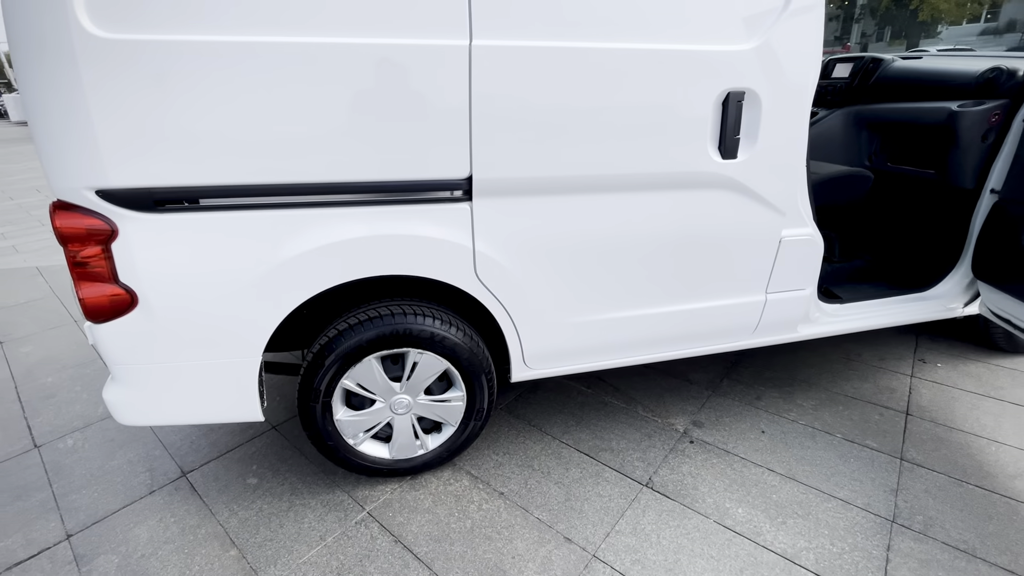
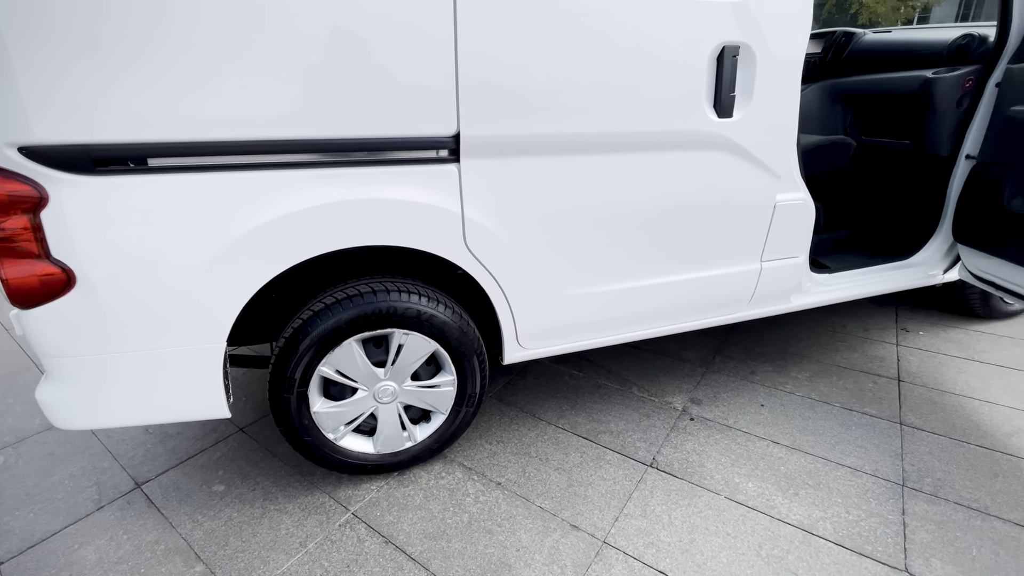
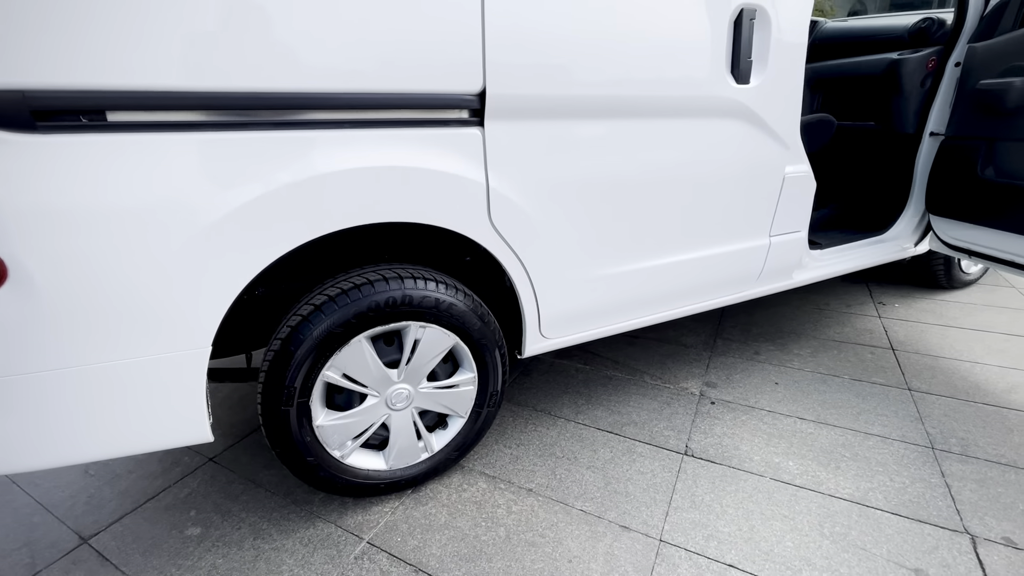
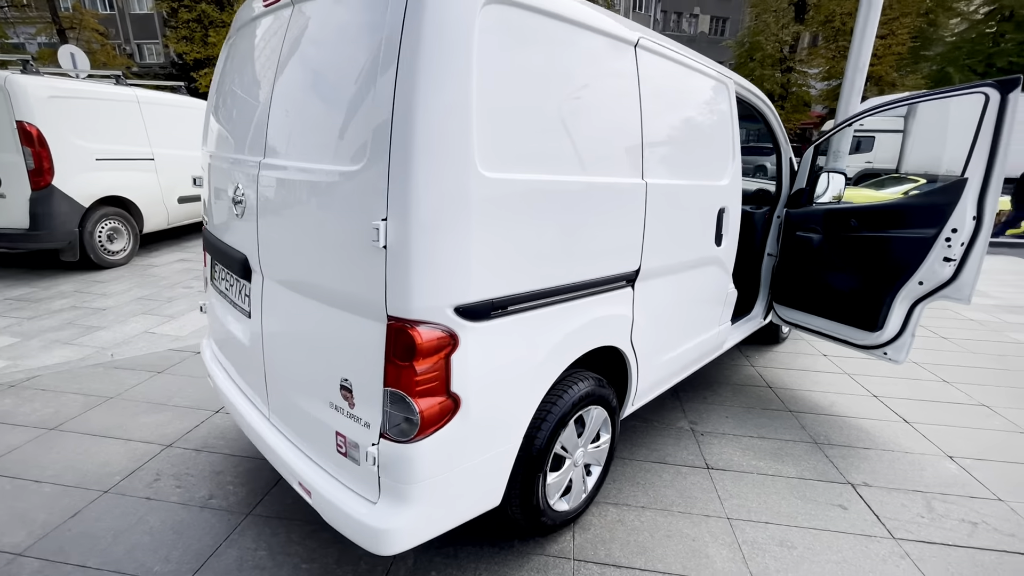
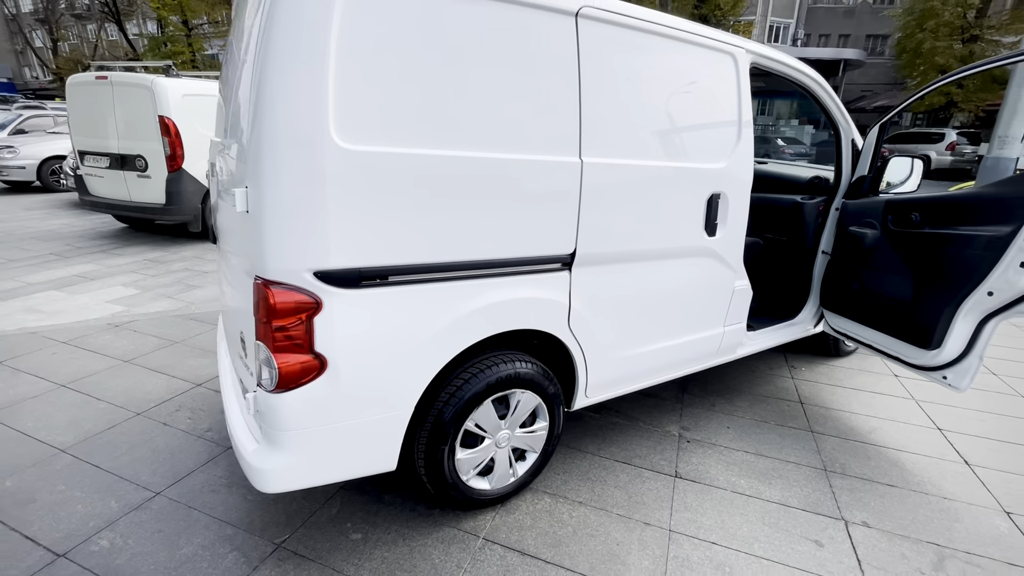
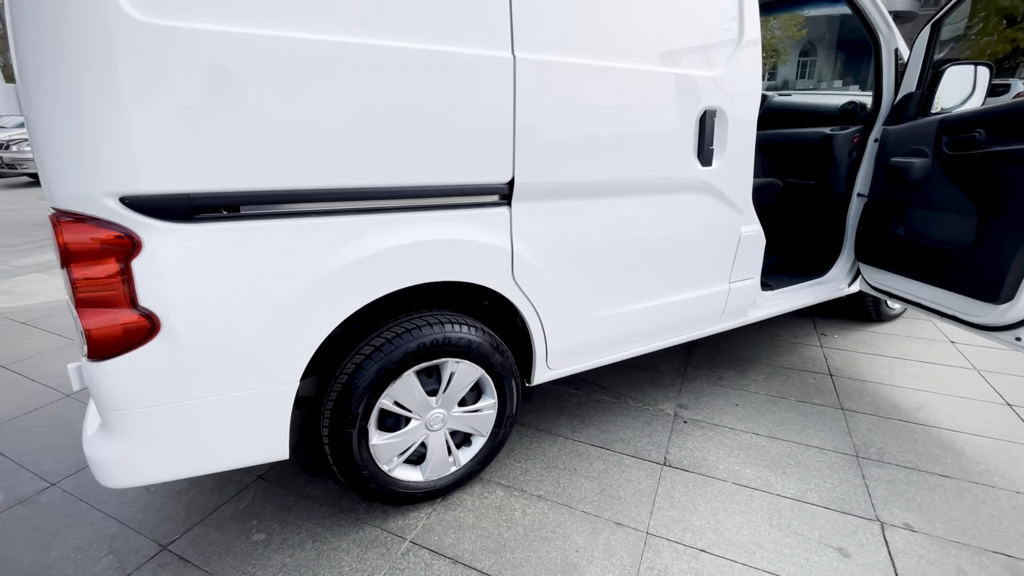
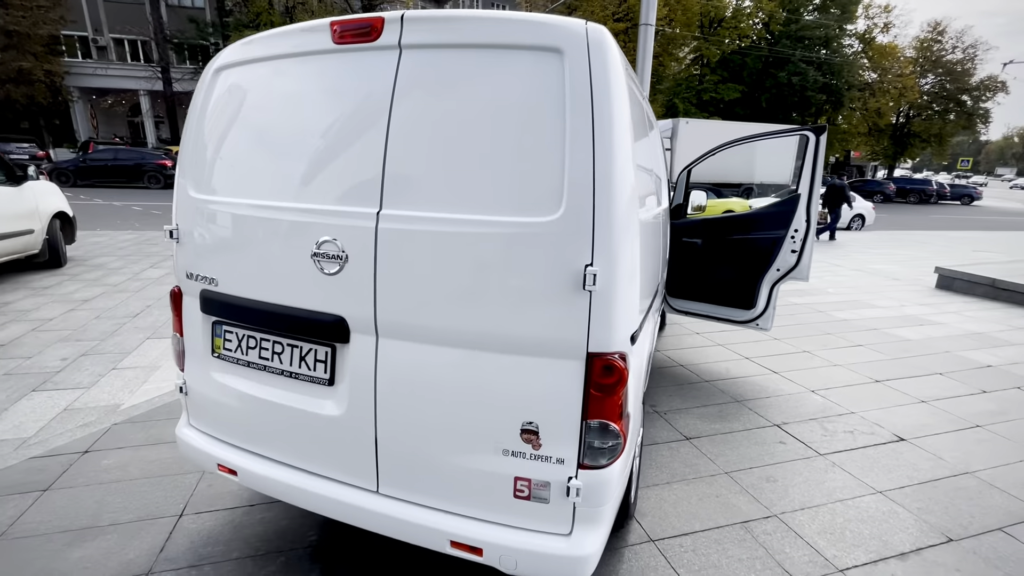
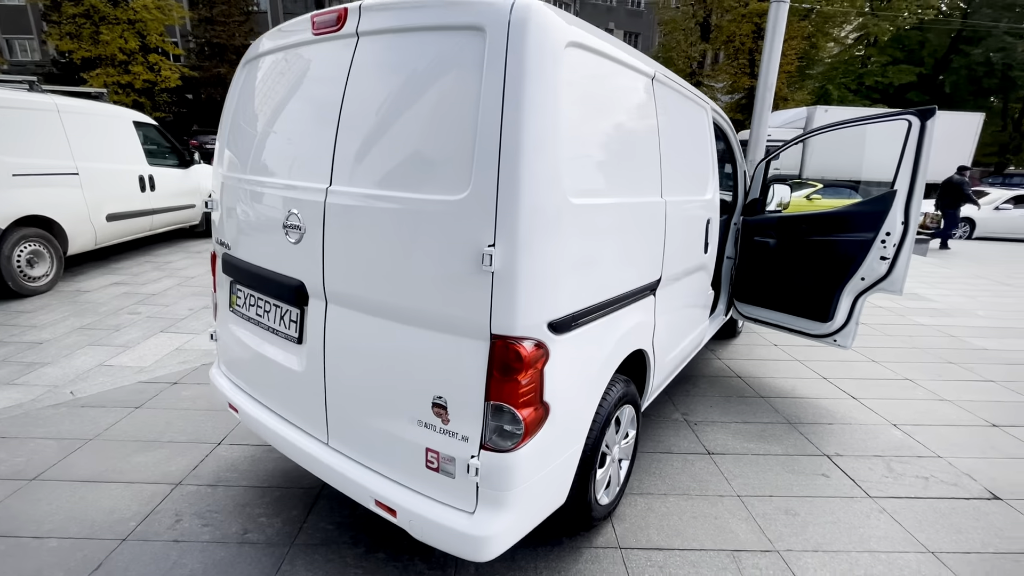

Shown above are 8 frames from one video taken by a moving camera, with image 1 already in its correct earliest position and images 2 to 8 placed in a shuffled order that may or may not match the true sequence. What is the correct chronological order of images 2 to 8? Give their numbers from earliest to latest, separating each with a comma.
2, 3, 6, 5, 4, 8, 7
